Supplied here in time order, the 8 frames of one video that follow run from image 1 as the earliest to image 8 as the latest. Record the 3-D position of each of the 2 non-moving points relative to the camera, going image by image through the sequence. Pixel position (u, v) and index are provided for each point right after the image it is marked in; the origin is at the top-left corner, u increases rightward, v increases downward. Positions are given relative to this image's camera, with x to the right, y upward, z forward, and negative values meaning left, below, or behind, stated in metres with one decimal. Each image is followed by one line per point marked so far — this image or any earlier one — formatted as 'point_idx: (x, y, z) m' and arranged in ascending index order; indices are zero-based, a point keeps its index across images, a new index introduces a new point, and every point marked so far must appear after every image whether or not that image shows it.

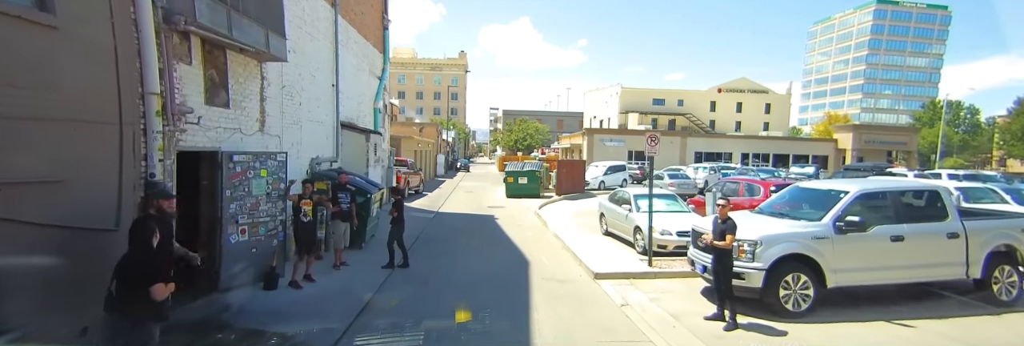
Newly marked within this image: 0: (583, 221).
0: (+2.3, -1.5, +14.1) m
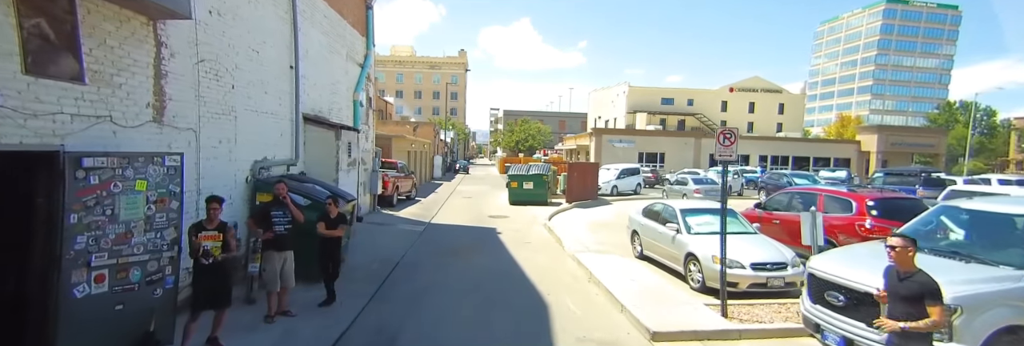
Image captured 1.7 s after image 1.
0: (+2.5, -1.7, +11.5) m
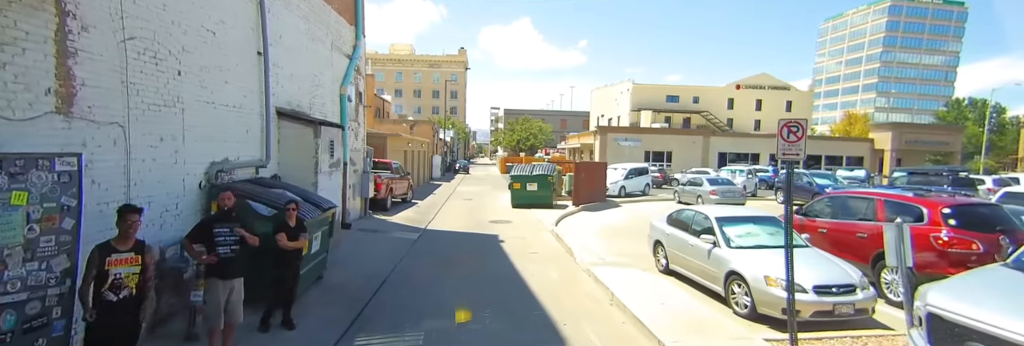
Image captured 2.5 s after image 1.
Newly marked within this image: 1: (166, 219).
0: (+2.6, -1.7, +10.3) m
1: (-4.4, -0.6, +5.6) m
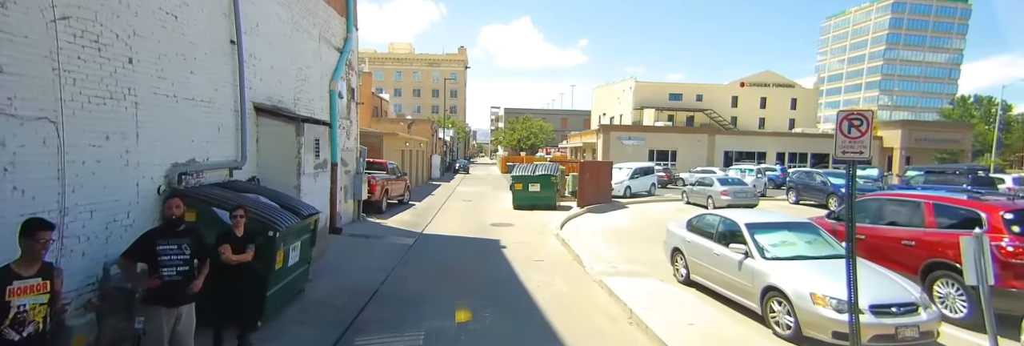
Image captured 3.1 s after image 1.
0: (+2.6, -1.7, +9.5) m
1: (-4.4, -0.6, +4.9) m
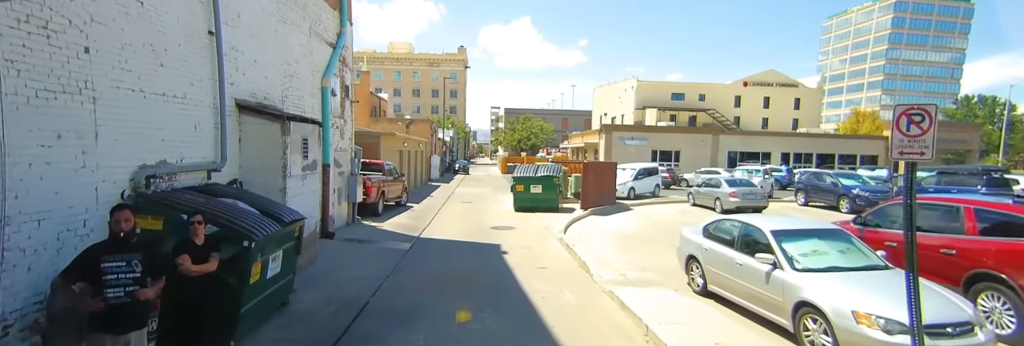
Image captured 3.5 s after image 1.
0: (+2.7, -1.7, +8.9) m
1: (-4.3, -0.7, +4.3) m
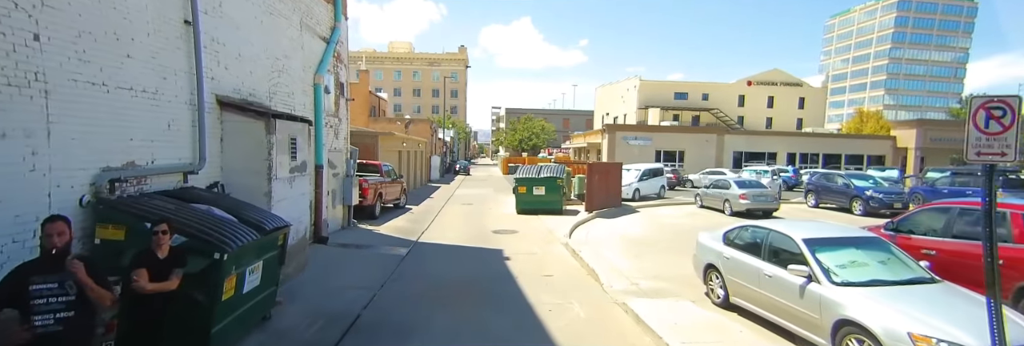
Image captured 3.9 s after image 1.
0: (+2.7, -1.8, +8.4) m
1: (-4.3, -0.7, +3.8) m
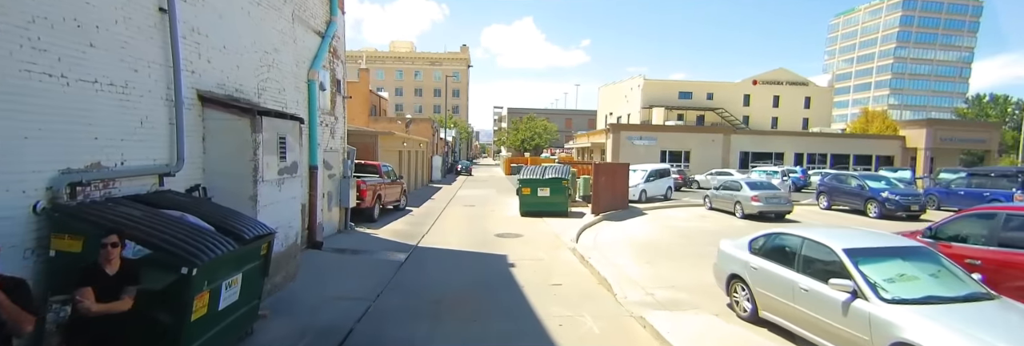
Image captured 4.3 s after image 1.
0: (+2.8, -1.8, +7.9) m
1: (-4.2, -0.7, +3.3) m
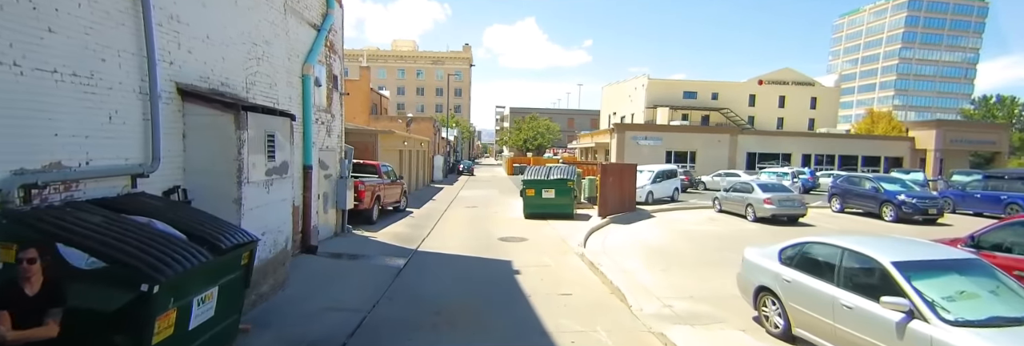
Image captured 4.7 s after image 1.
0: (+2.9, -1.8, +7.4) m
1: (-4.1, -0.7, +2.8) m
